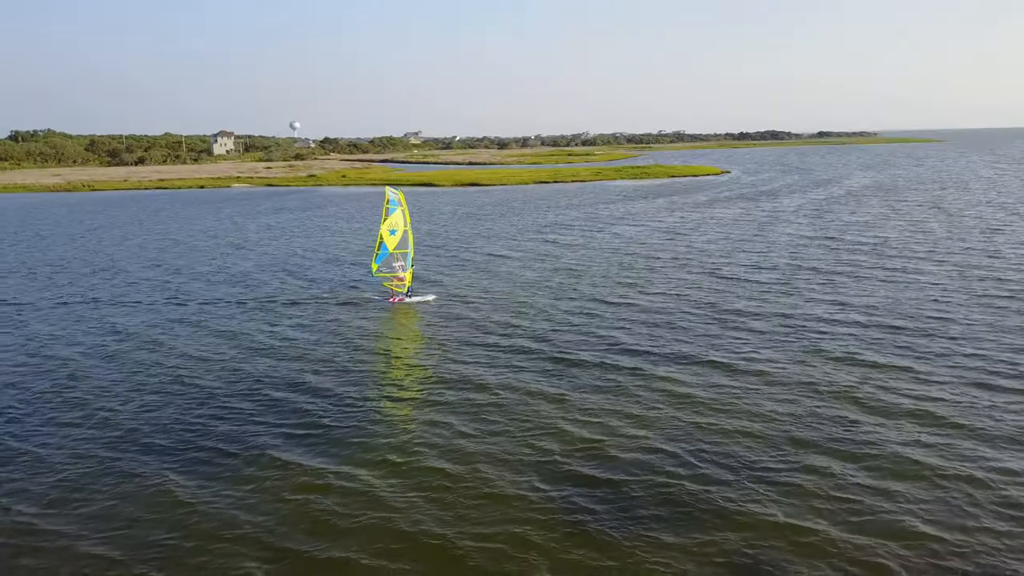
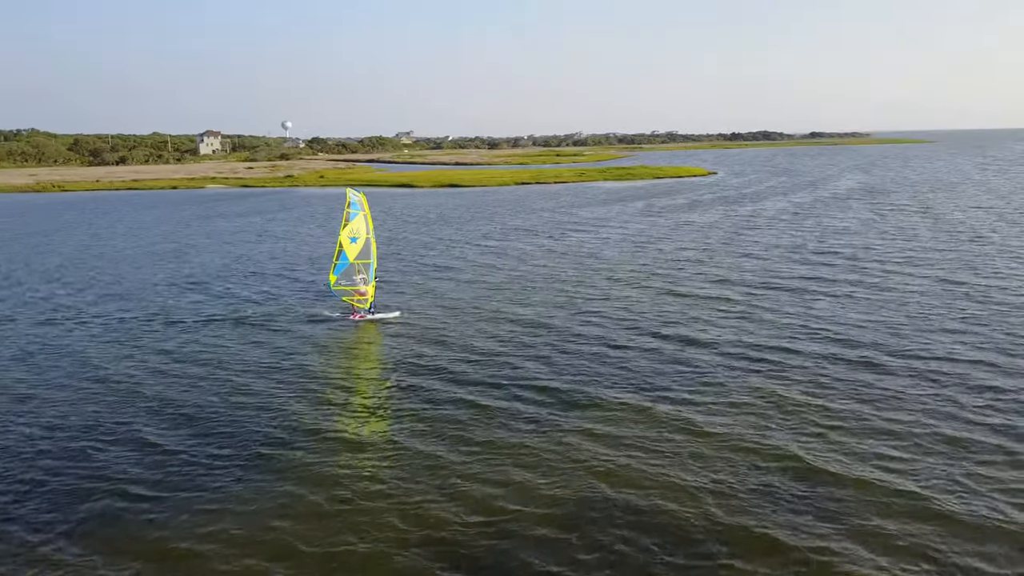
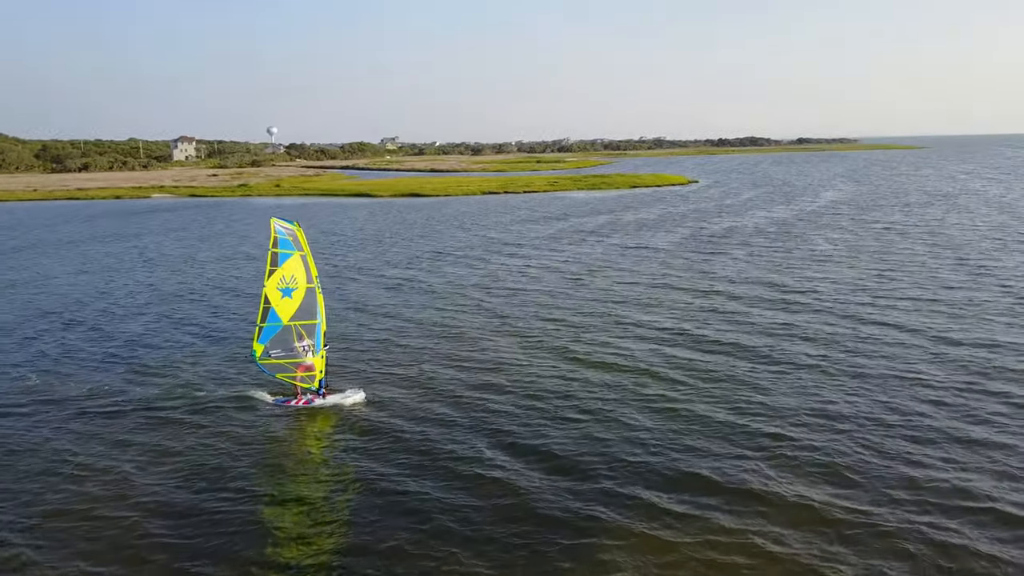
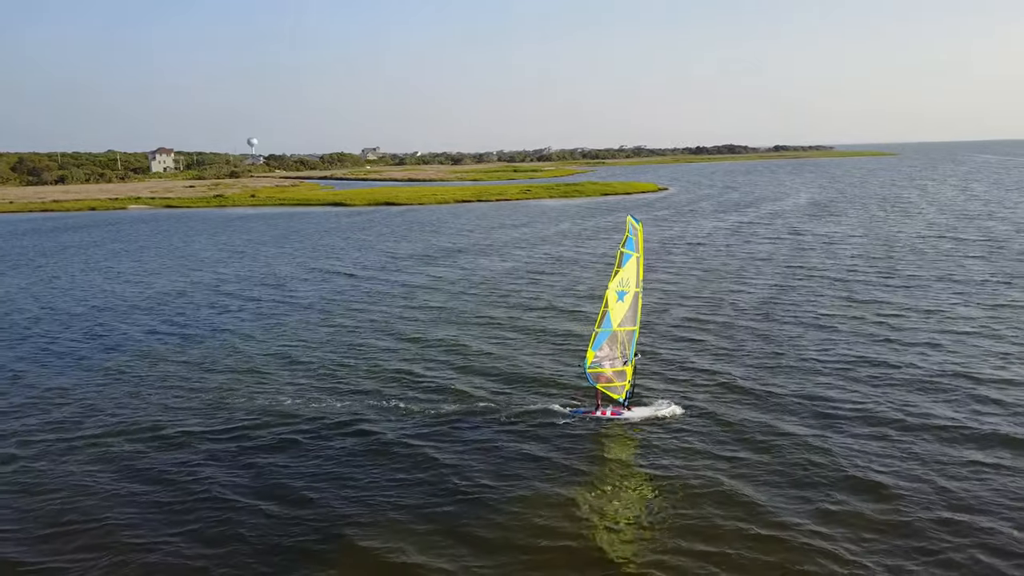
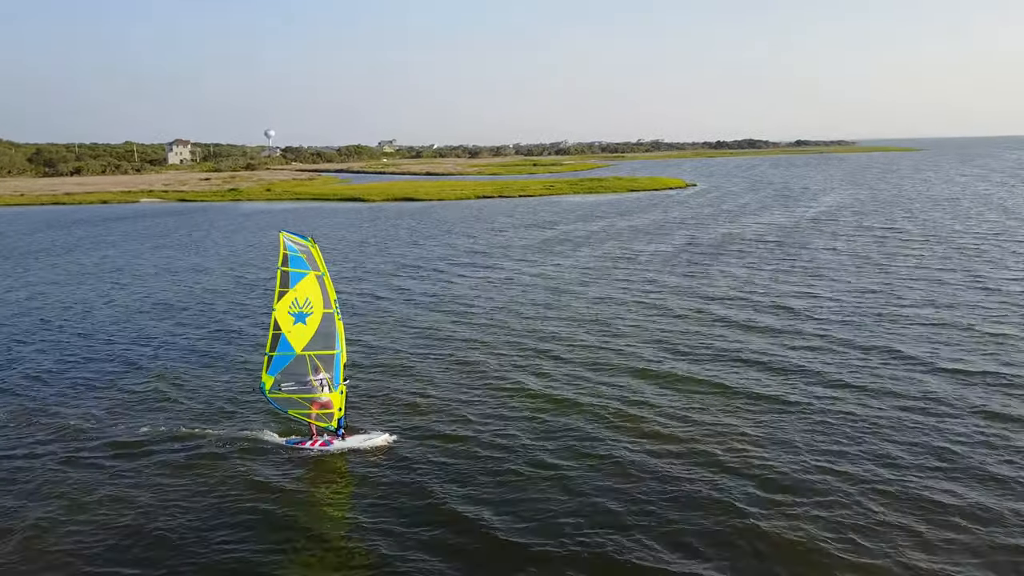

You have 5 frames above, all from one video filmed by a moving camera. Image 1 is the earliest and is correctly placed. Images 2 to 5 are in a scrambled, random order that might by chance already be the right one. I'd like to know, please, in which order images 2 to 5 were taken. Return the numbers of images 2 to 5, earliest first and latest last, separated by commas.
2, 3, 5, 4
